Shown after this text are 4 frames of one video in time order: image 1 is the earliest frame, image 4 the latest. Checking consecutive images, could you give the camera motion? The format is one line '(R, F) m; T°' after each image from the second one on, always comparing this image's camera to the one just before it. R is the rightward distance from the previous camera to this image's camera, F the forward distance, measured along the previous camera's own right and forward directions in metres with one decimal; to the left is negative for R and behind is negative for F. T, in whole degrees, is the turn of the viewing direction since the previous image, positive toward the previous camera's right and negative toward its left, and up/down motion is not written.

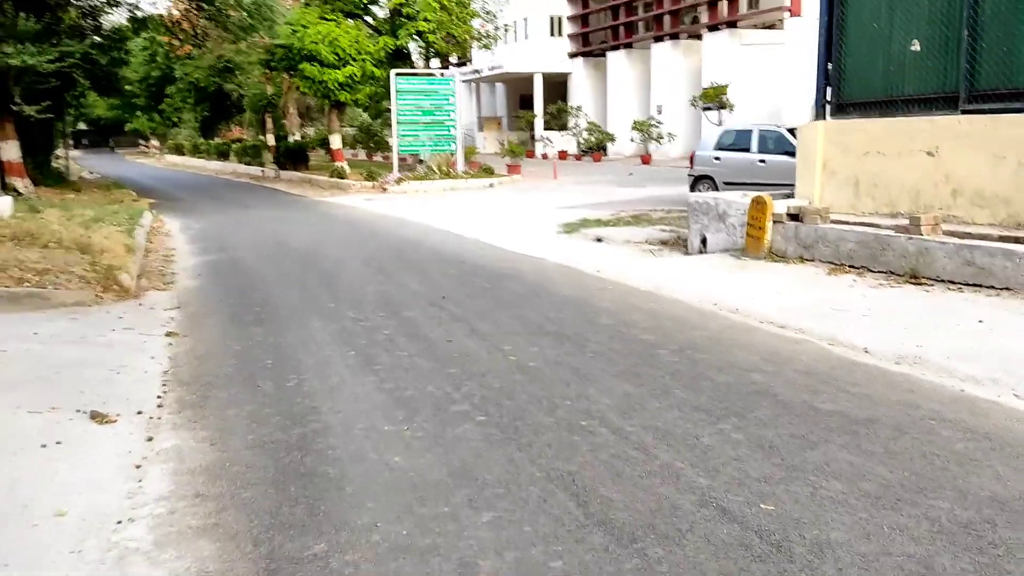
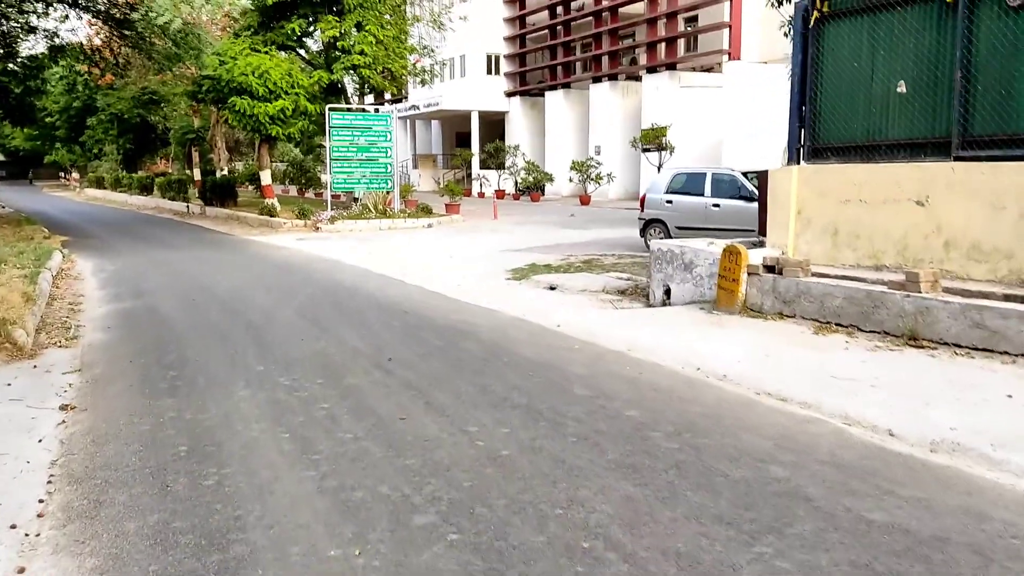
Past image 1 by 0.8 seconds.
(-0.2, +0.8) m; +4°
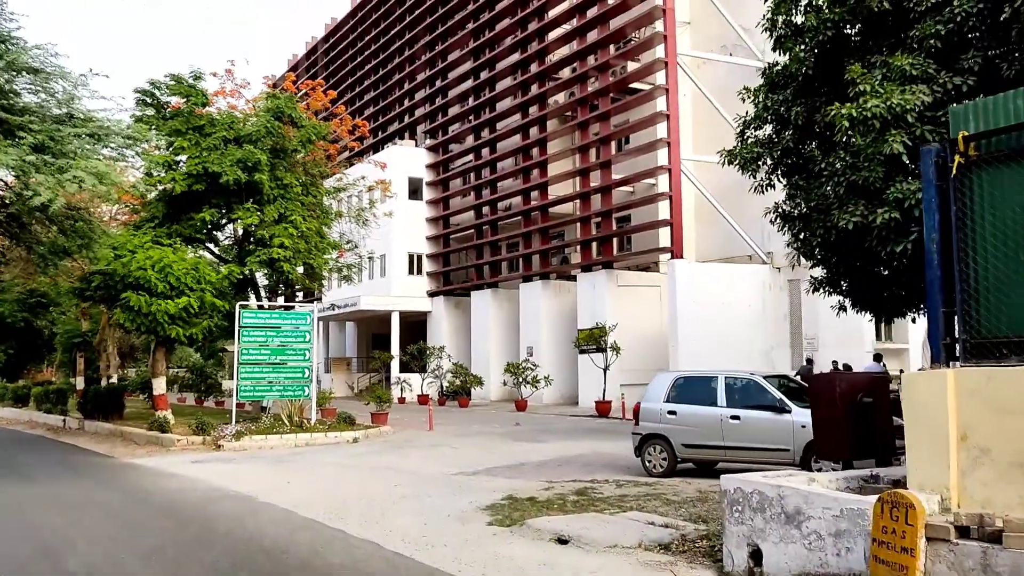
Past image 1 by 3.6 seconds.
(-0.8, +2.9) m; +6°
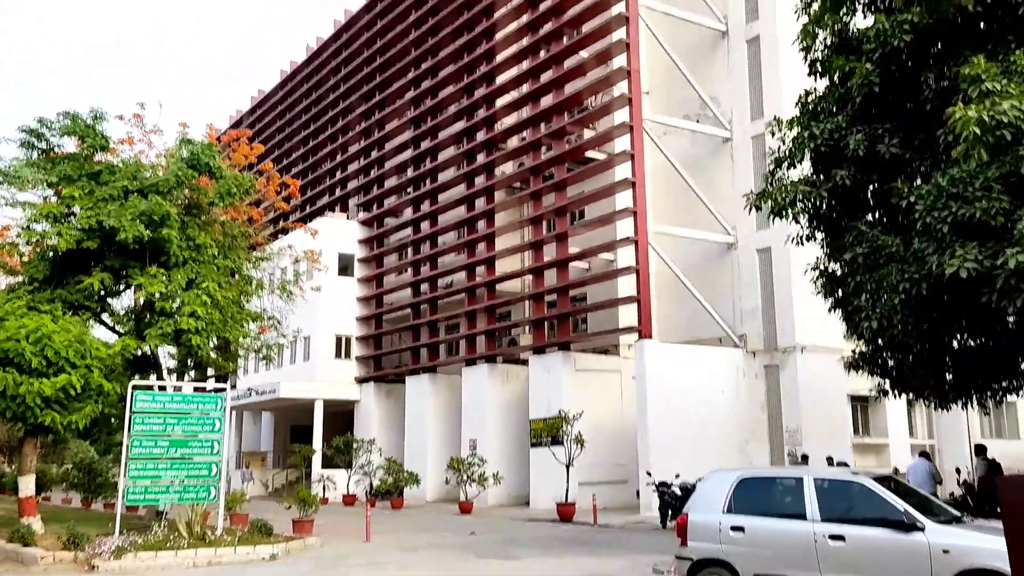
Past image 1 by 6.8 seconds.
(-0.8, +3.3) m; +5°
